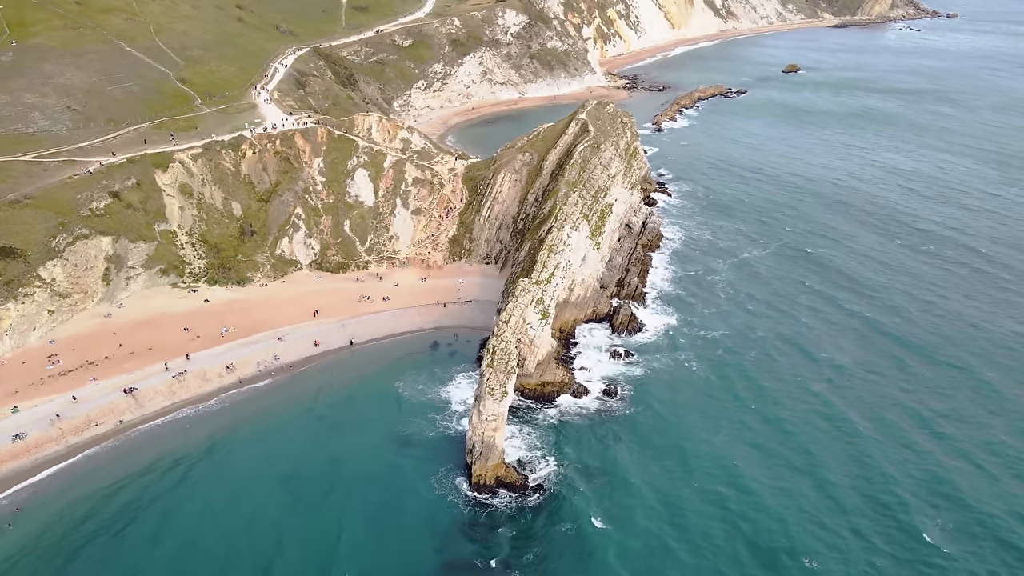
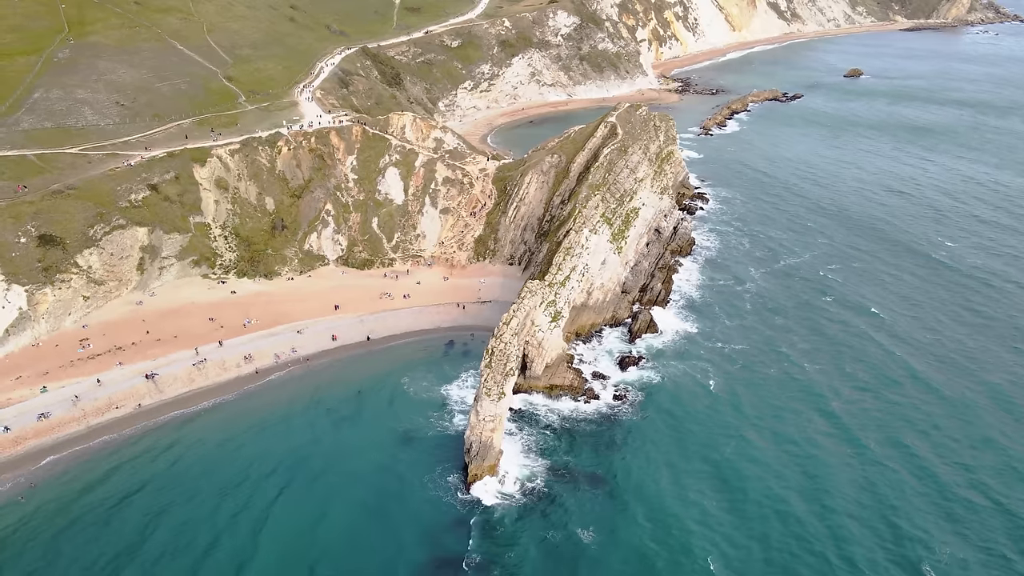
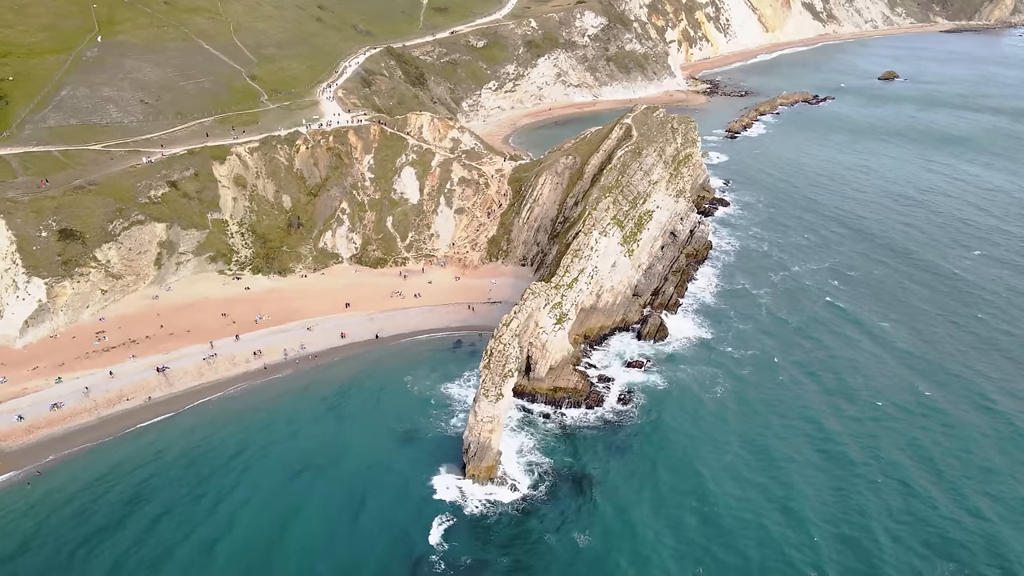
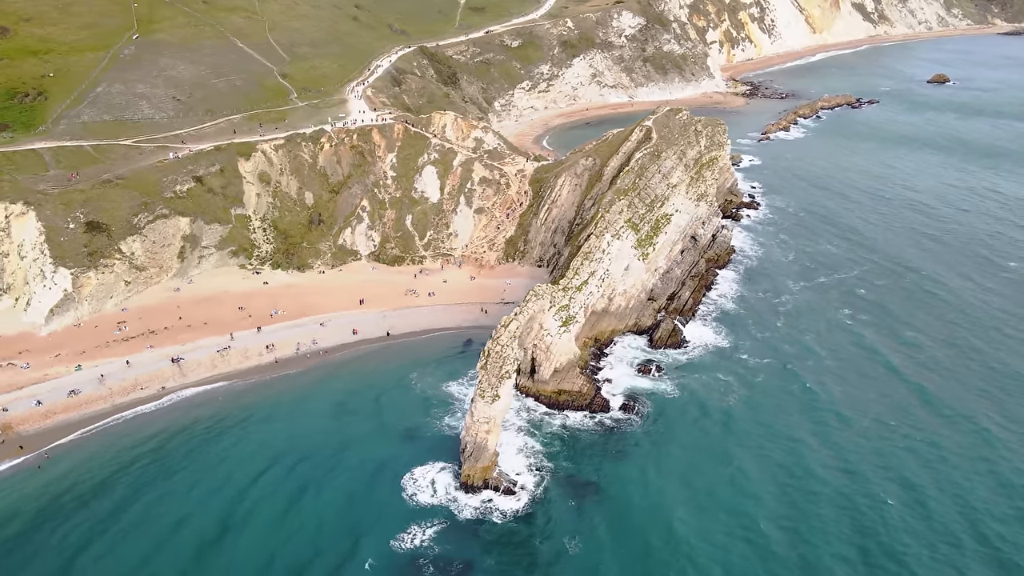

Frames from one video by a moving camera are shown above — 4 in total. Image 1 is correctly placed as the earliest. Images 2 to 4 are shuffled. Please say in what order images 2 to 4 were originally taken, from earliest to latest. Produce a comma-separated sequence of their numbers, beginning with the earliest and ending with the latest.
2, 3, 4
